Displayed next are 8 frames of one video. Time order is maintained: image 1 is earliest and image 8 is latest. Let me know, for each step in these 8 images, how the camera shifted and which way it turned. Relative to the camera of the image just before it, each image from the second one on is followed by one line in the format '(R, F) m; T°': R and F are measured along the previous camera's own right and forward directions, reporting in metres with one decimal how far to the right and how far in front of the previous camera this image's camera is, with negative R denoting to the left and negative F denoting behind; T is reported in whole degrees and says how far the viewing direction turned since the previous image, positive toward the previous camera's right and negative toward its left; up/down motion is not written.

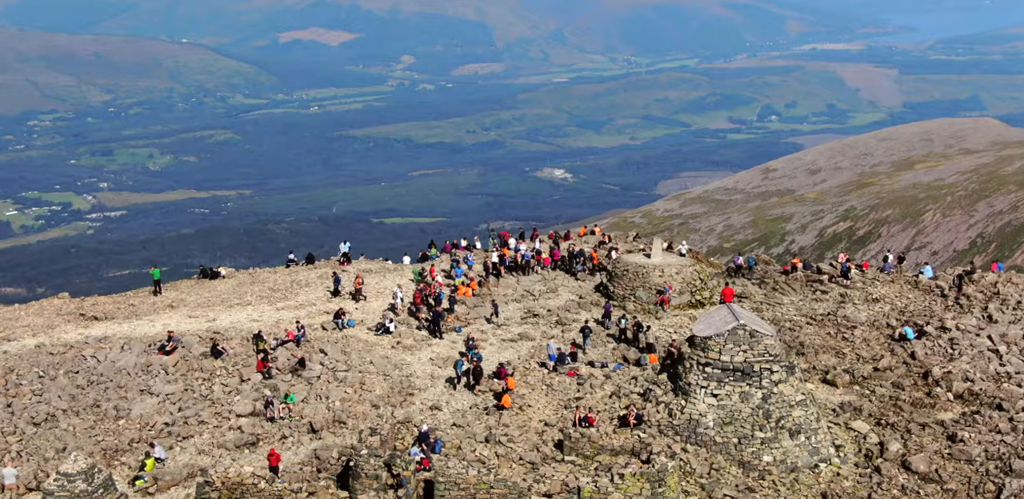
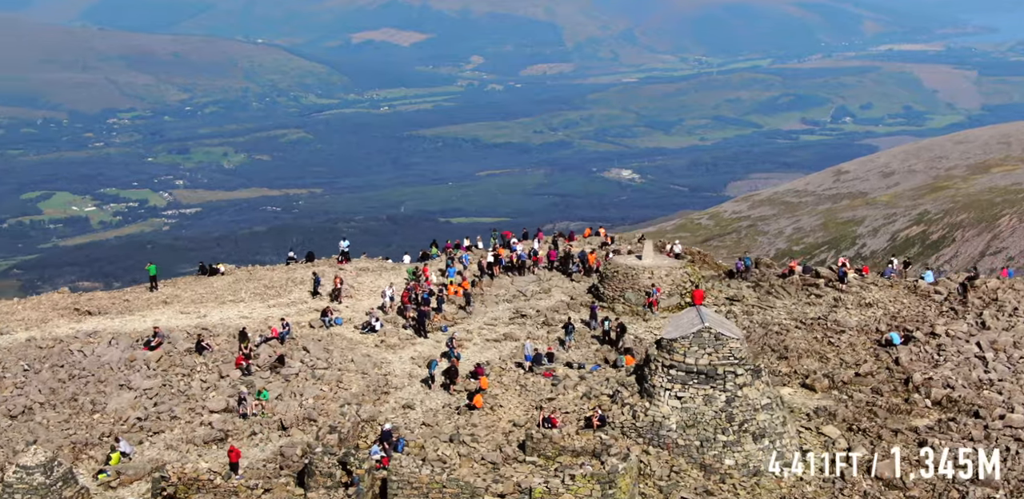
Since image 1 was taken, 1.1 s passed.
(+2.1, +0.3) m; -2°
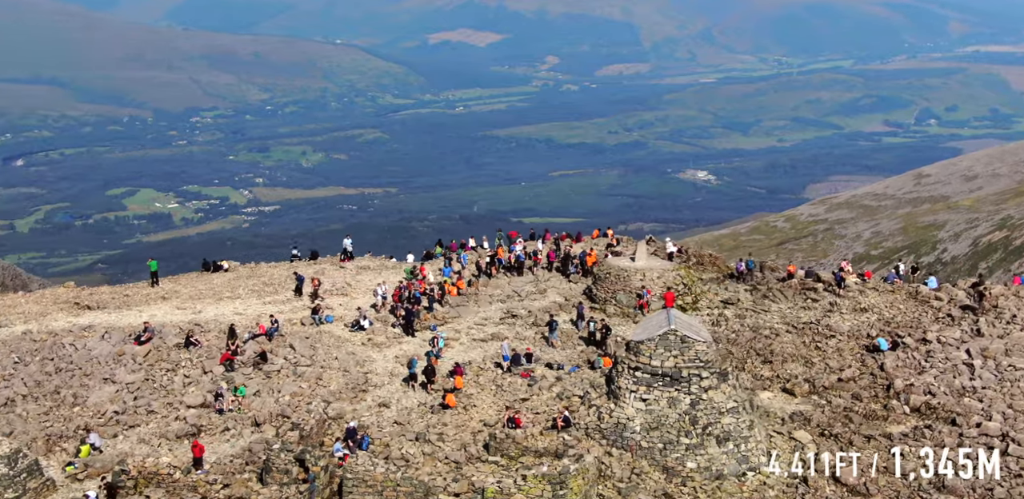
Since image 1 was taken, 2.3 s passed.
(+2.1, +0.1) m; -2°
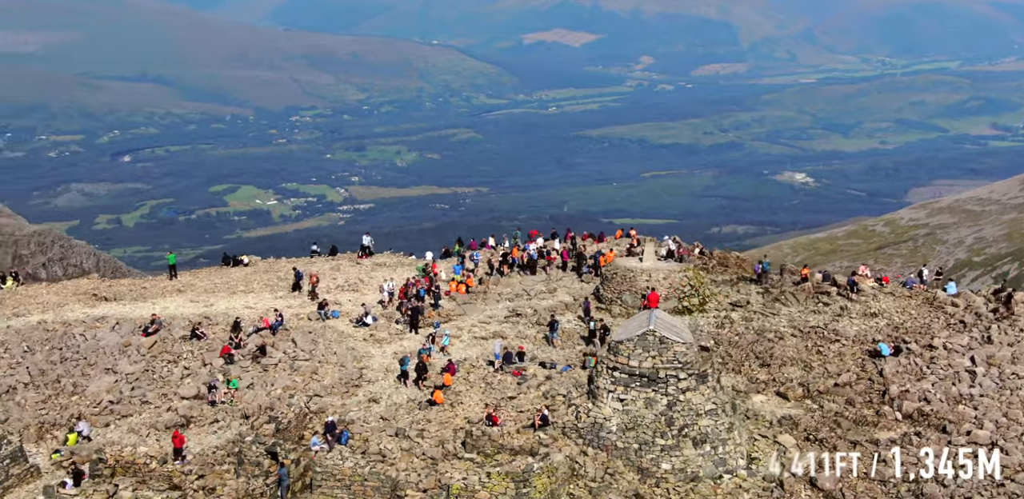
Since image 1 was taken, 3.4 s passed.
(+2.2, +0.1) m; -3°
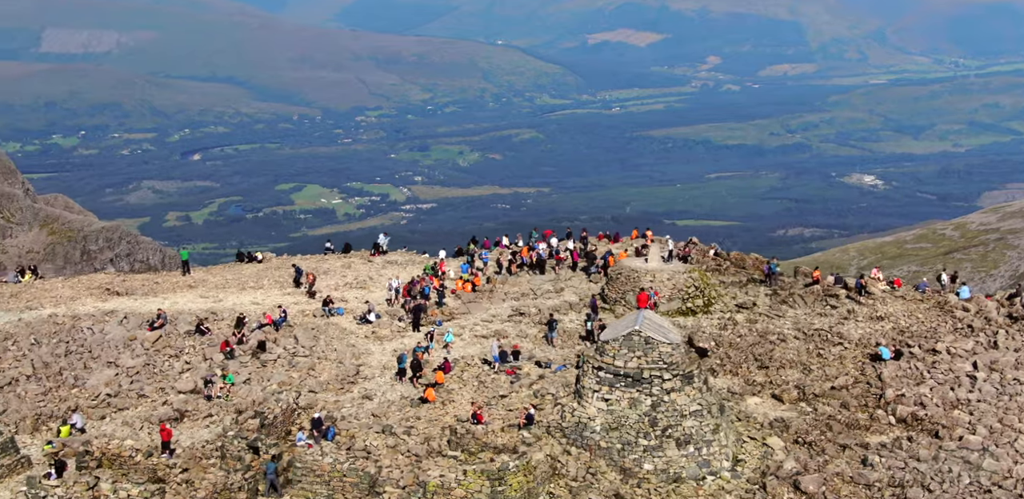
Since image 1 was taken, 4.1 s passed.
(+1.5, 0.0) m; -2°
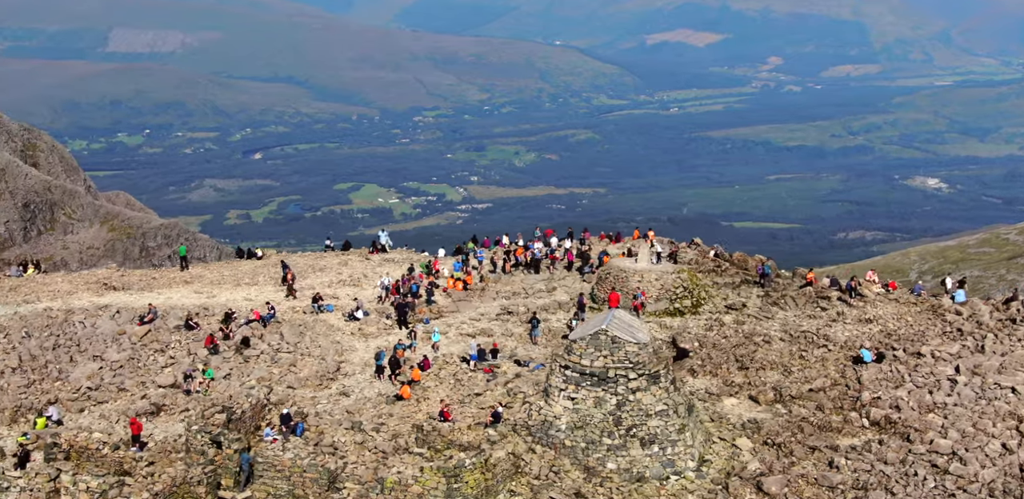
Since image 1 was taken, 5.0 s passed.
(+1.7, -0.1) m; -1°
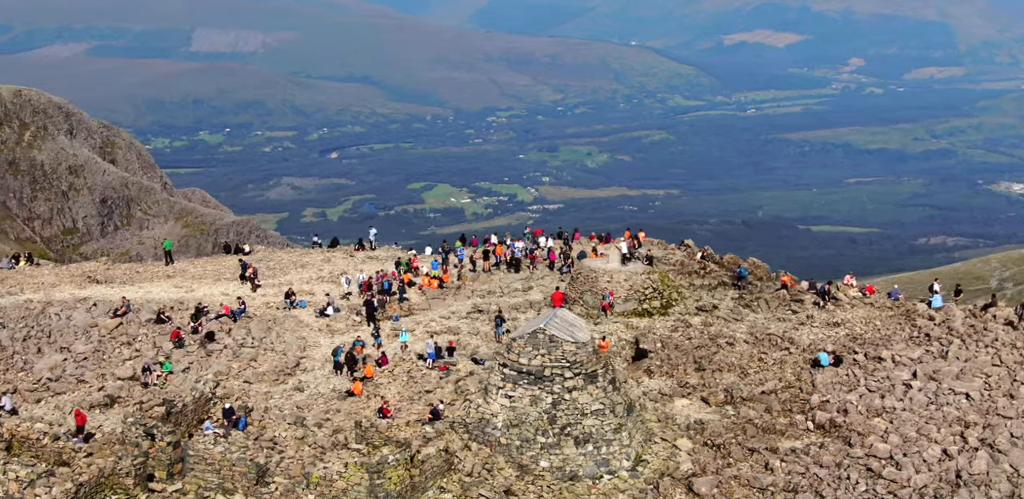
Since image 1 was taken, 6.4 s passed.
(+2.6, -0.3) m; -1°
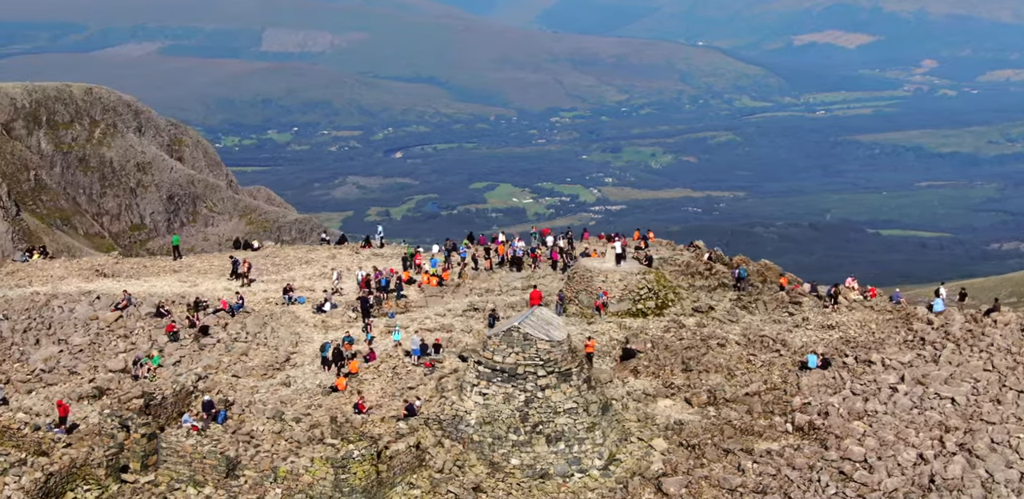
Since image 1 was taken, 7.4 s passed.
(+1.8, -0.3) m; -2°
